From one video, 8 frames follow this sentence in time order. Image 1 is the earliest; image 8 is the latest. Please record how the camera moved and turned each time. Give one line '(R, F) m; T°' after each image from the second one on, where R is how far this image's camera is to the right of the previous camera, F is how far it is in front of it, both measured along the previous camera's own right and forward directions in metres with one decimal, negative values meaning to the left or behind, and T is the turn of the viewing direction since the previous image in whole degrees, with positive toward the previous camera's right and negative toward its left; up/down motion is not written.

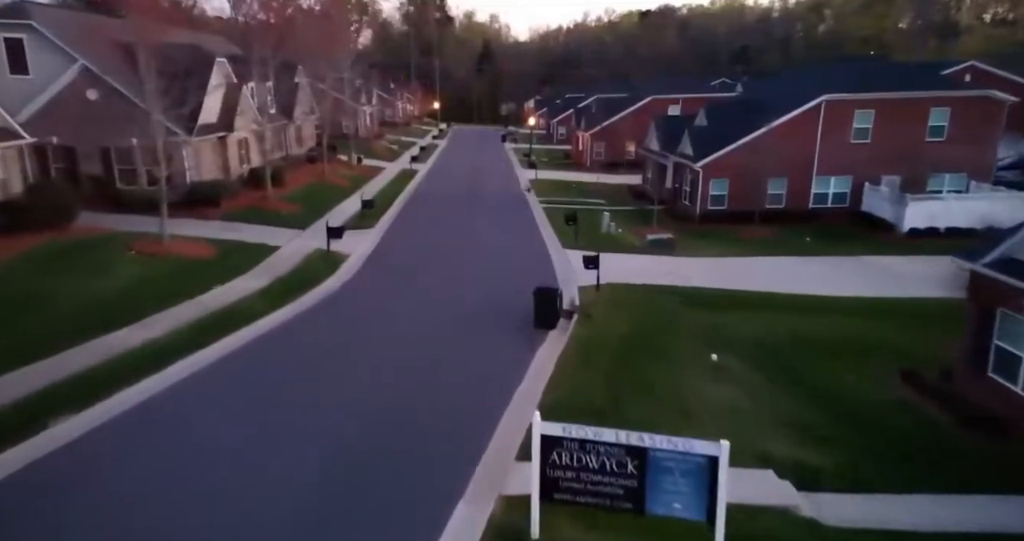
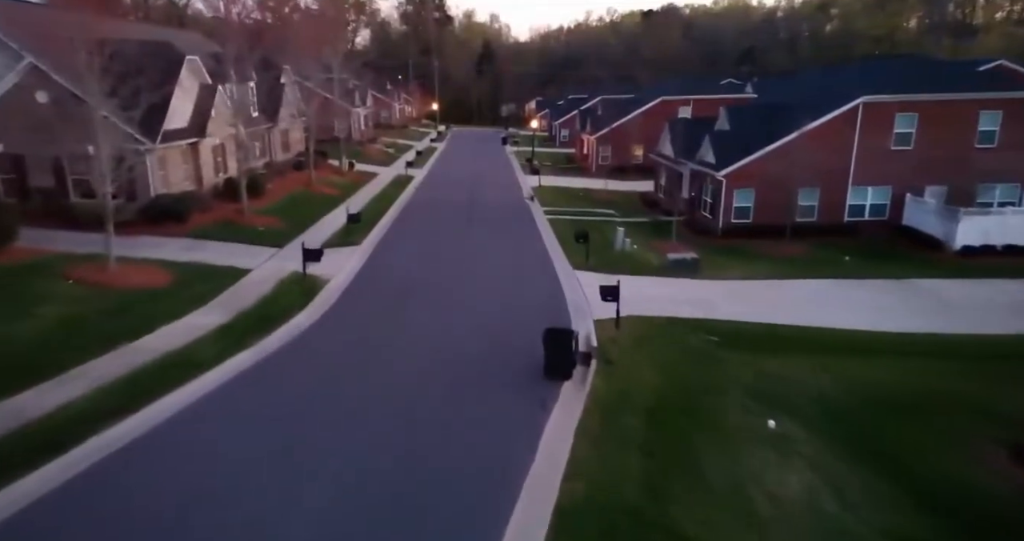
(-0.1, +2.8) m; 0°
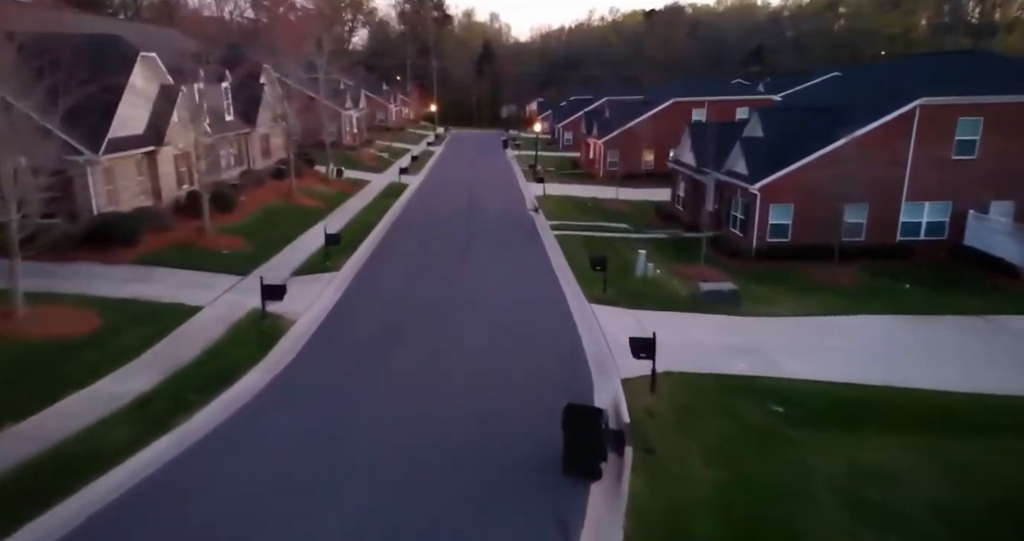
(-0.1, +3.3) m; 0°
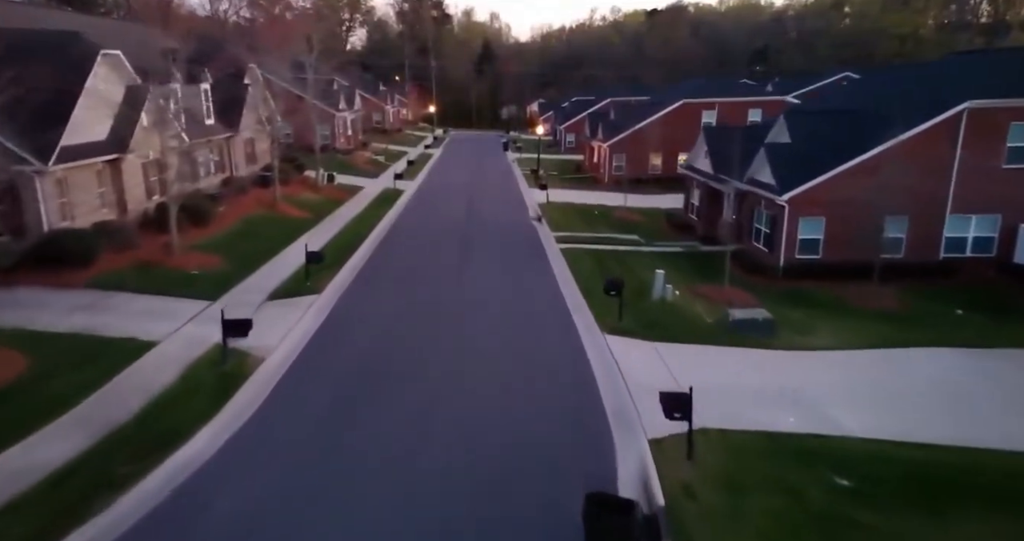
(-0.1, +2.2) m; 0°
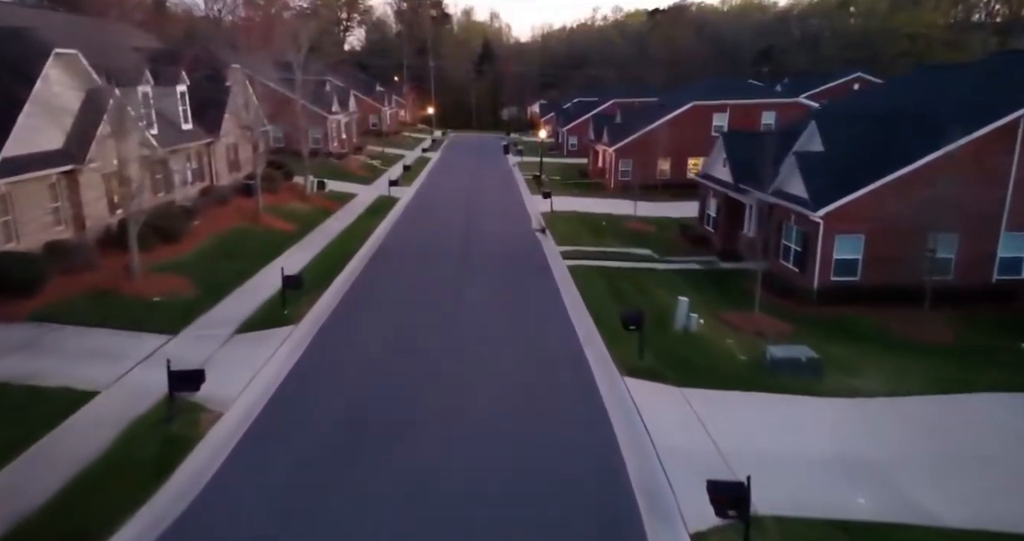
(-0.1, +2.2) m; 0°
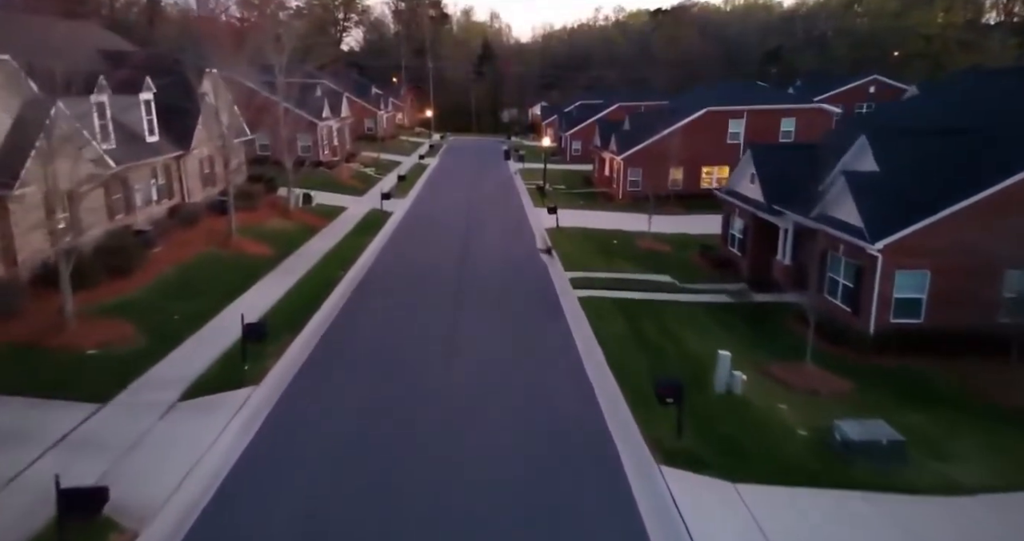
(-0.1, +2.7) m; 0°
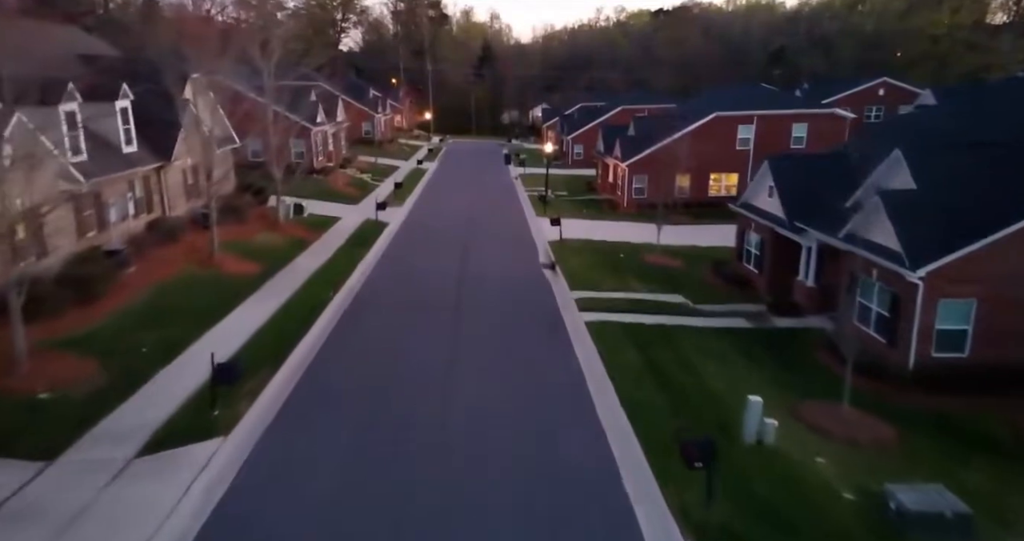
(-0.1, +1.5) m; 0°
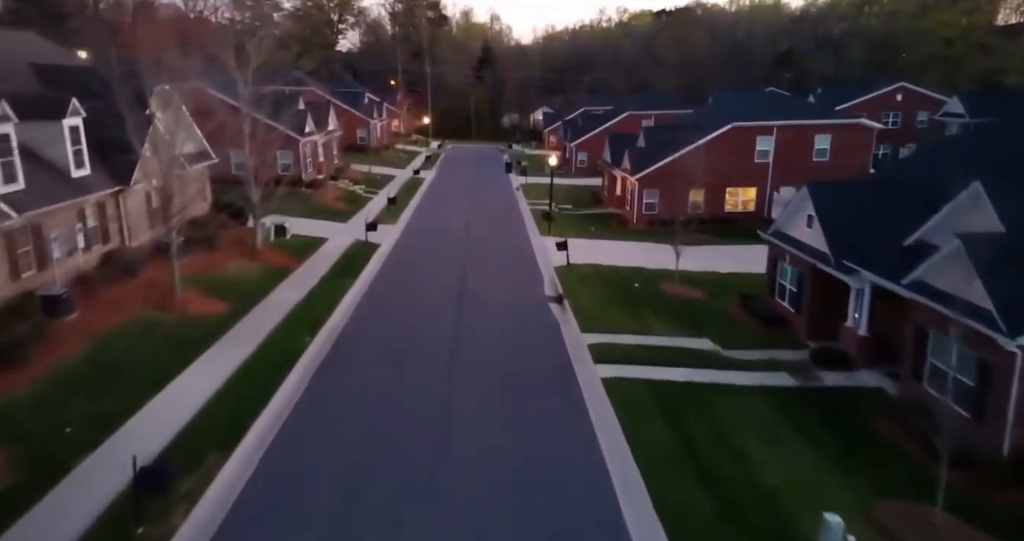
(-0.1, +2.7) m; 0°
